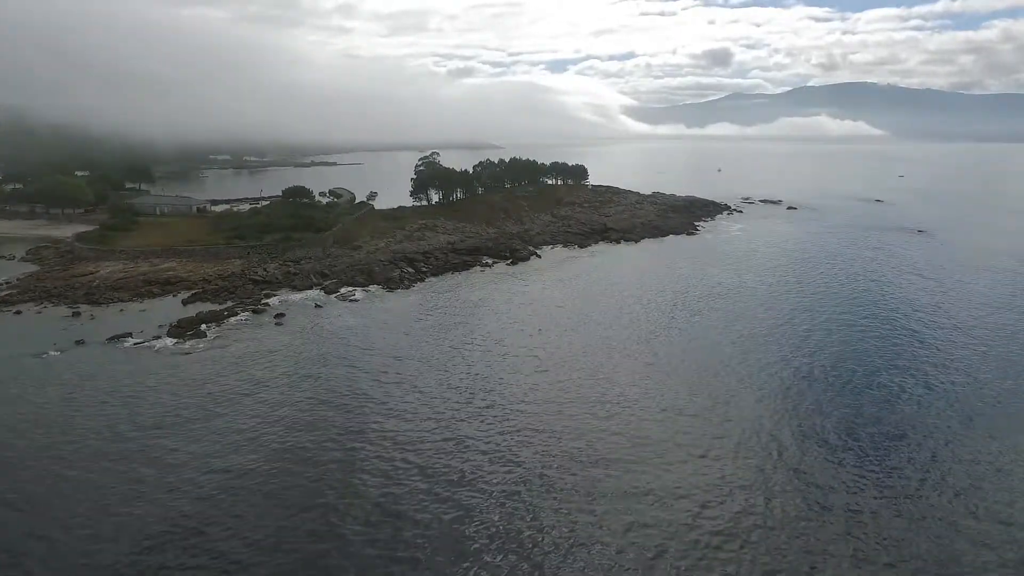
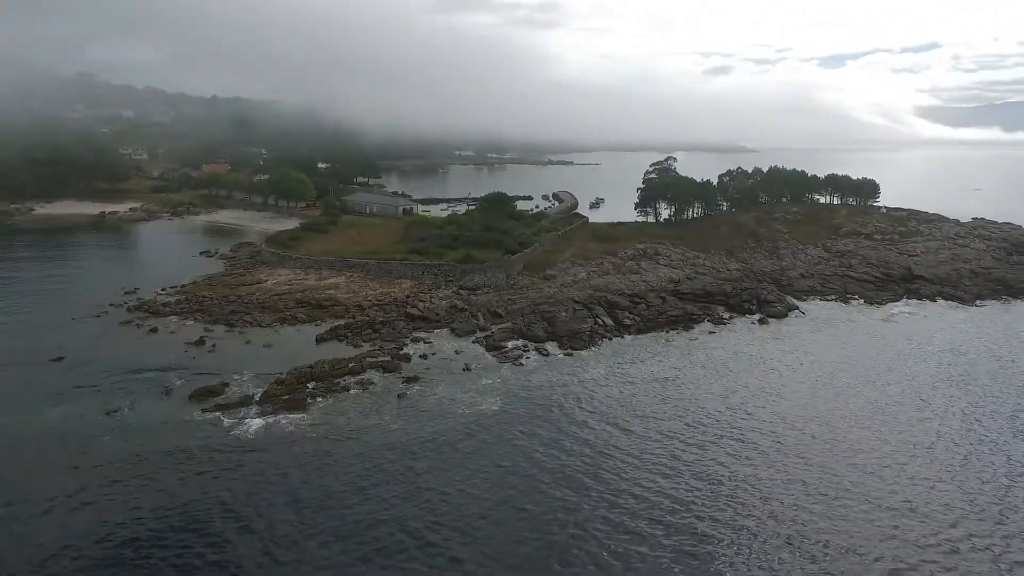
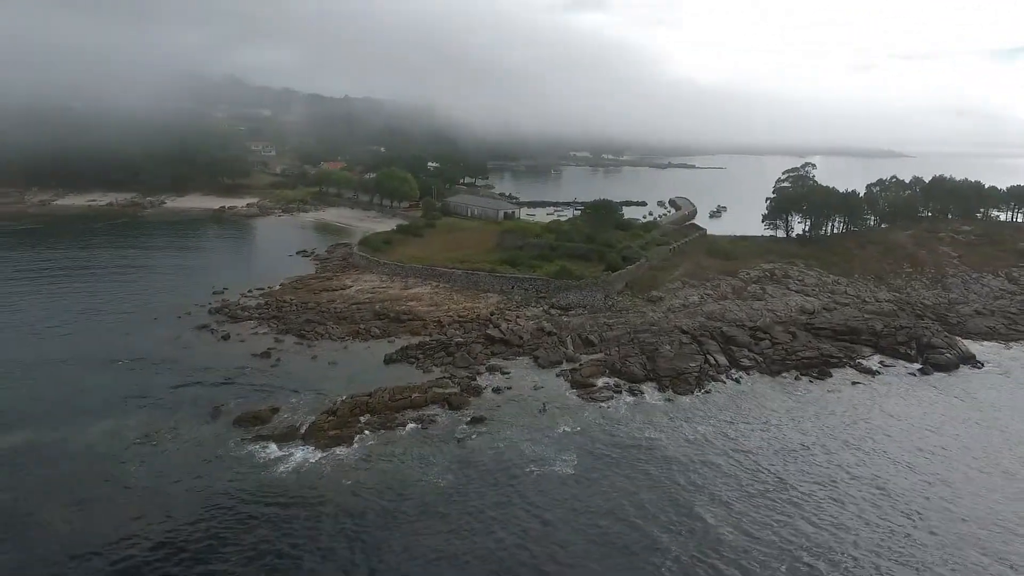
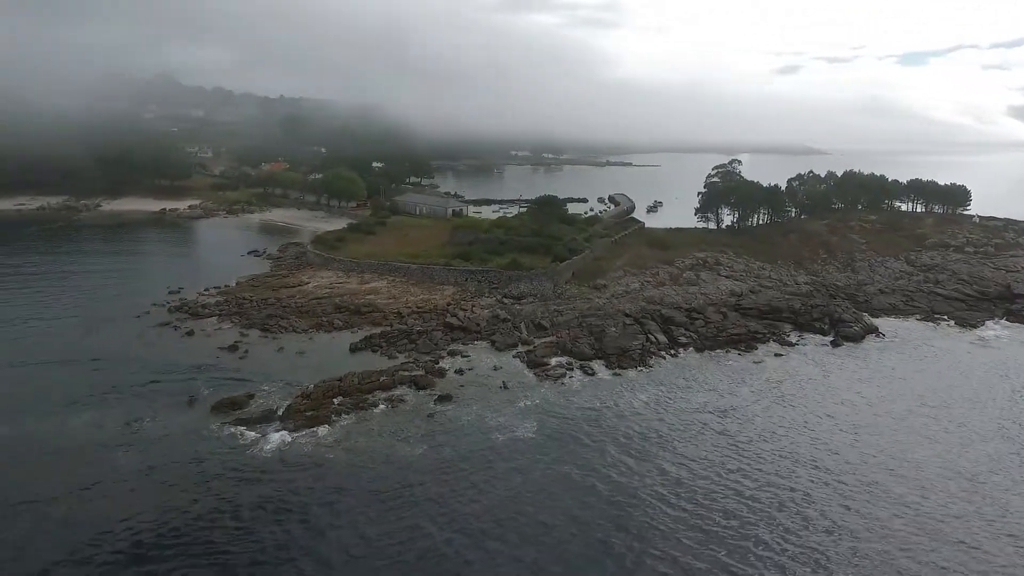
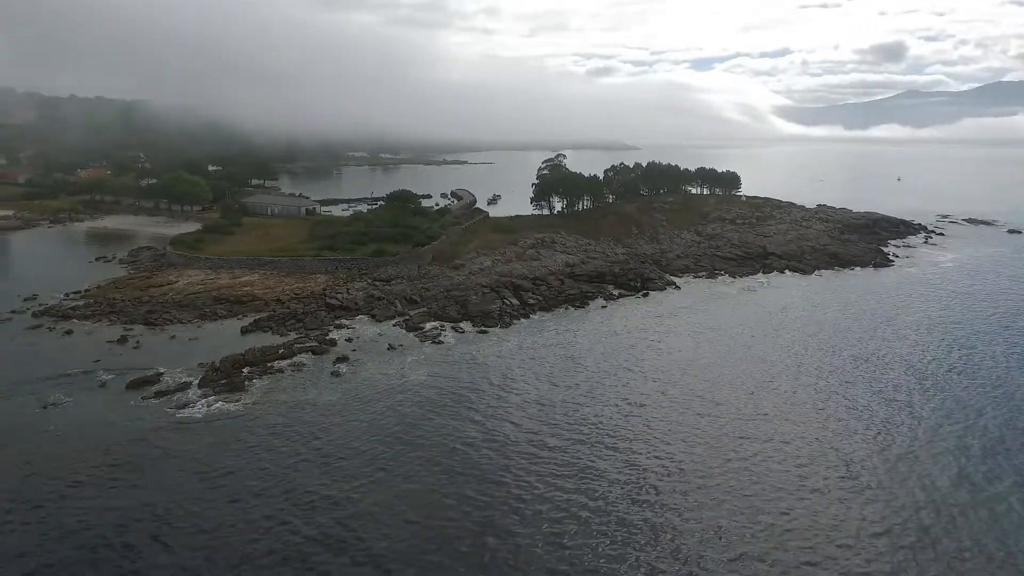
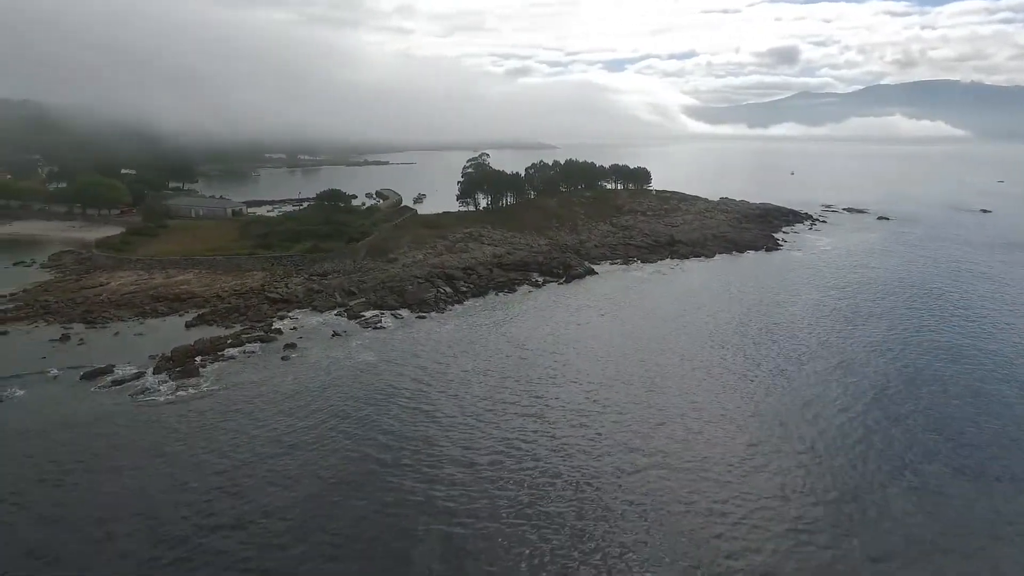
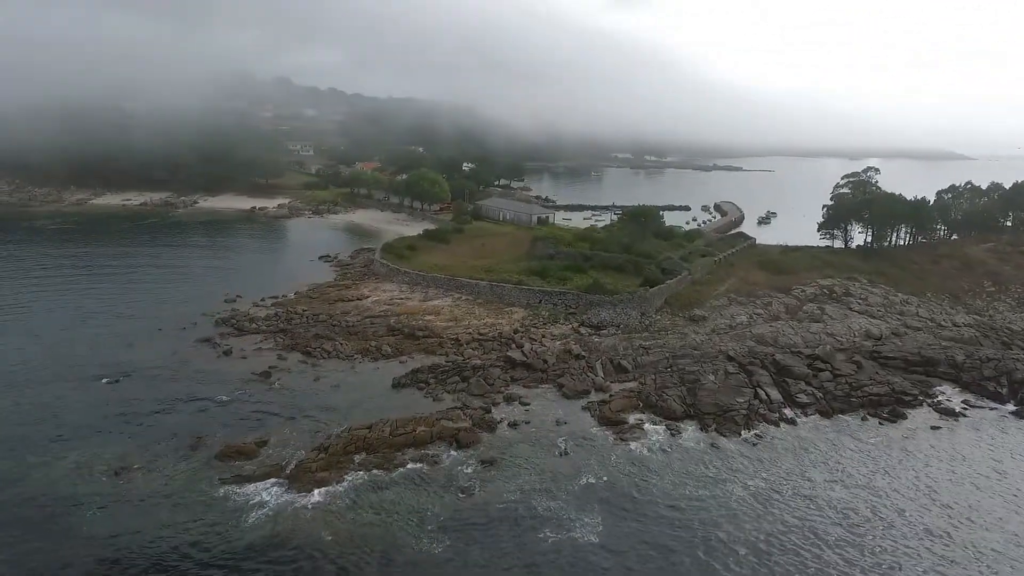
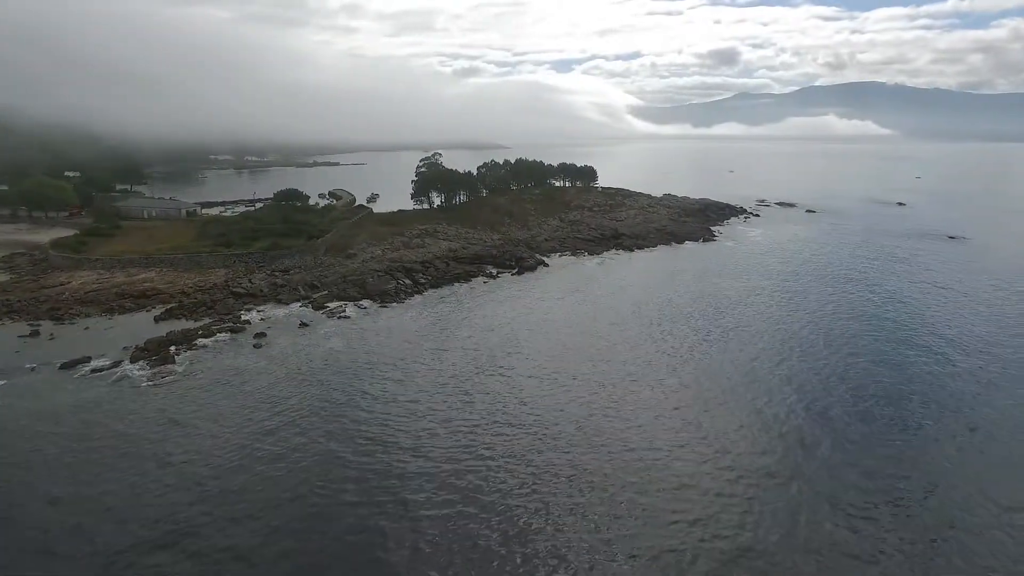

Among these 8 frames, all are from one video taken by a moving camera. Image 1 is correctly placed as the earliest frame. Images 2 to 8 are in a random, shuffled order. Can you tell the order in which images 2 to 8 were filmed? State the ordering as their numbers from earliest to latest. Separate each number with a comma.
8, 6, 5, 2, 4, 3, 7
